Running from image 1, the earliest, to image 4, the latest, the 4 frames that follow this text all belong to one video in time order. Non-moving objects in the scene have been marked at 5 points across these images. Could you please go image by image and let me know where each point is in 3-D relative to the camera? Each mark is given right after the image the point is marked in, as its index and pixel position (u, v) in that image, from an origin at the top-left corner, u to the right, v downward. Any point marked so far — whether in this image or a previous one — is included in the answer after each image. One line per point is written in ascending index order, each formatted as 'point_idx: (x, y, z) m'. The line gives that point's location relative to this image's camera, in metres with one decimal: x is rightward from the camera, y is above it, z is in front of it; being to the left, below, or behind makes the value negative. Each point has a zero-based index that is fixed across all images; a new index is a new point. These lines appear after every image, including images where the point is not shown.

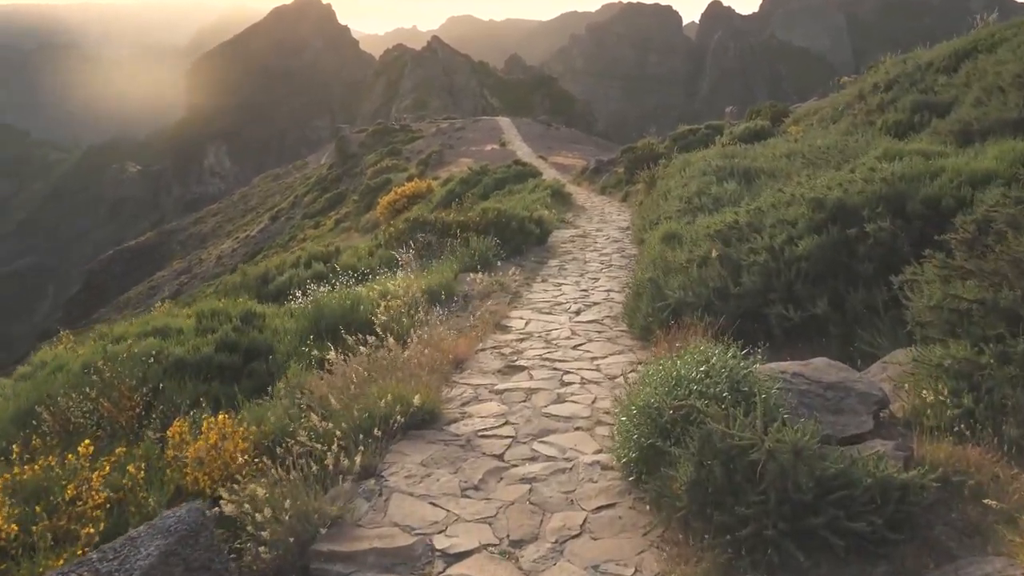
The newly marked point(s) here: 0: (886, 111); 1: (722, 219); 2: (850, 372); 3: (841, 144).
0: (+7.4, +3.5, +13.7) m
1: (+2.6, +0.8, +8.3) m
2: (+2.1, -0.5, +4.2) m
3: (+4.9, +2.1, +10.2) m
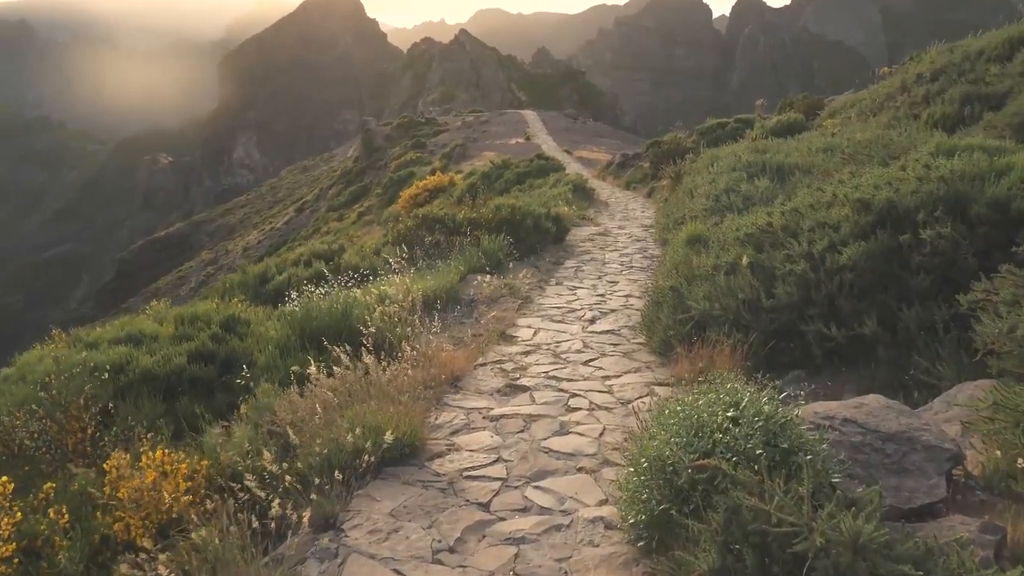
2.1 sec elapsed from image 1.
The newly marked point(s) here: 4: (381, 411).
0: (+7.7, +3.4, +12.7) m
1: (+2.7, +0.7, +7.5) m
2: (+2.0, -0.6, +3.4) m
3: (+5.1, +2.0, +9.3) m
4: (-0.9, -0.8, +4.5) m
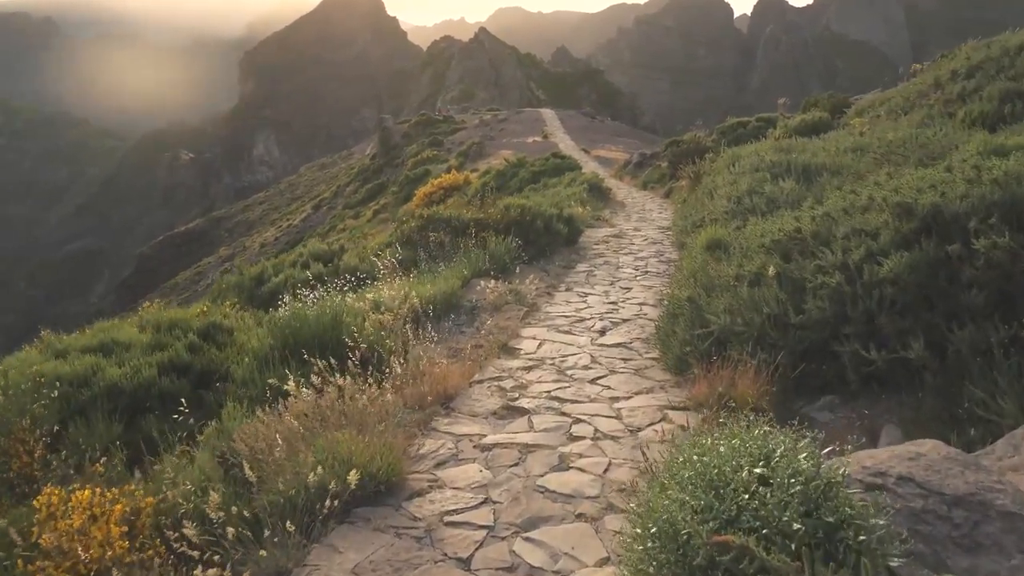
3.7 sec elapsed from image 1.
0: (+7.9, +3.2, +11.9) m
1: (+2.7, +0.6, +6.9) m
2: (+1.9, -0.8, +2.8) m
3: (+5.1, +1.9, +8.6) m
4: (-0.9, -0.9, +4.0) m
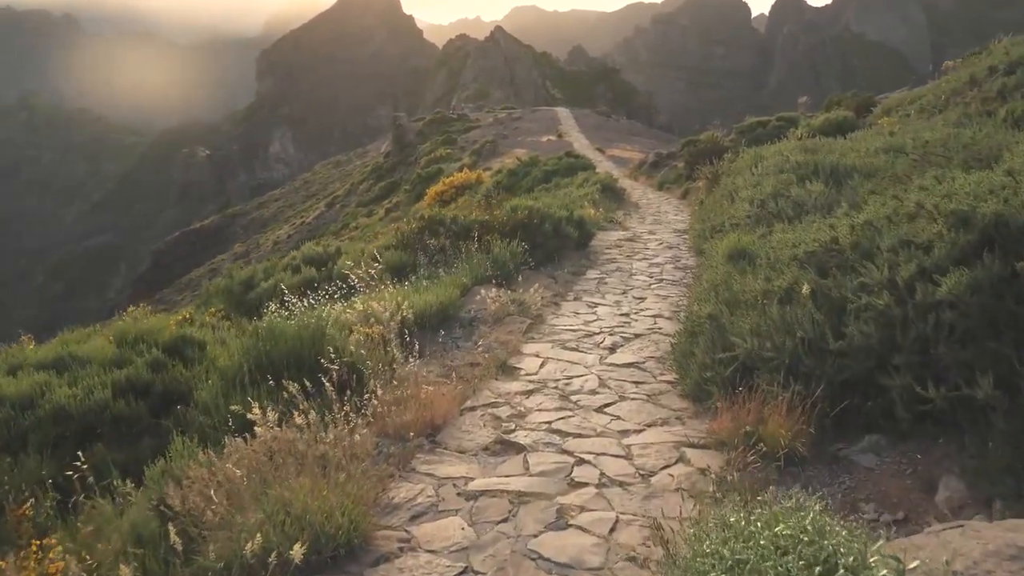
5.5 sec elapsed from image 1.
0: (+8.0, +3.0, +11.1) m
1: (+2.7, +0.5, +6.1) m
2: (+1.8, -0.9, +2.1) m
3: (+5.2, +1.7, +7.8) m
4: (-1.0, -1.0, +3.3) m
